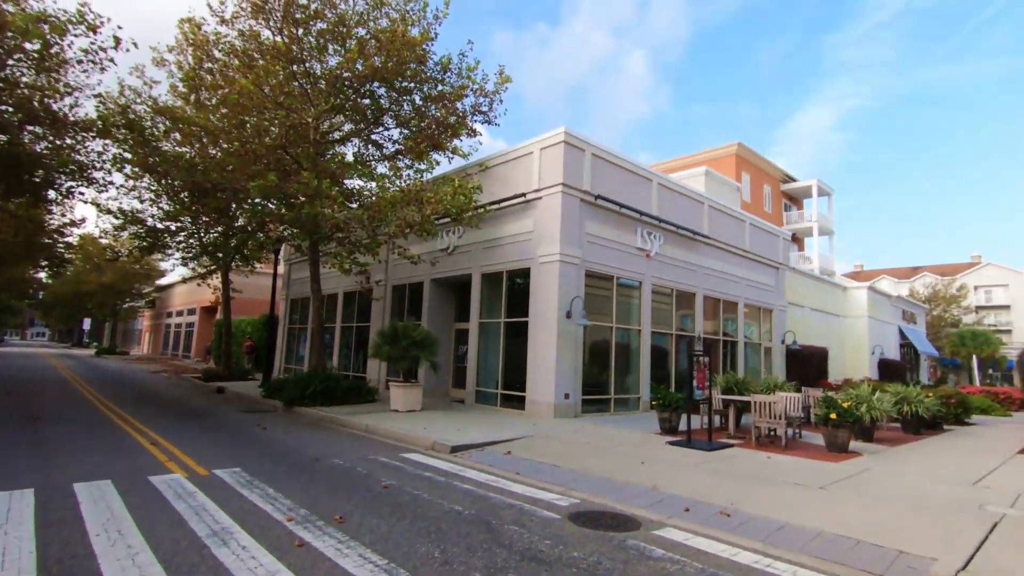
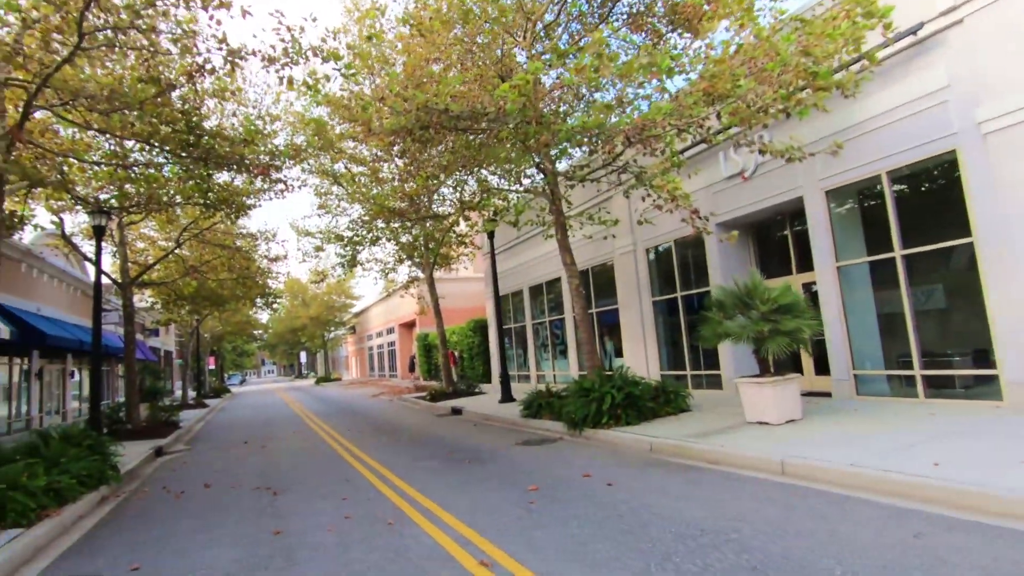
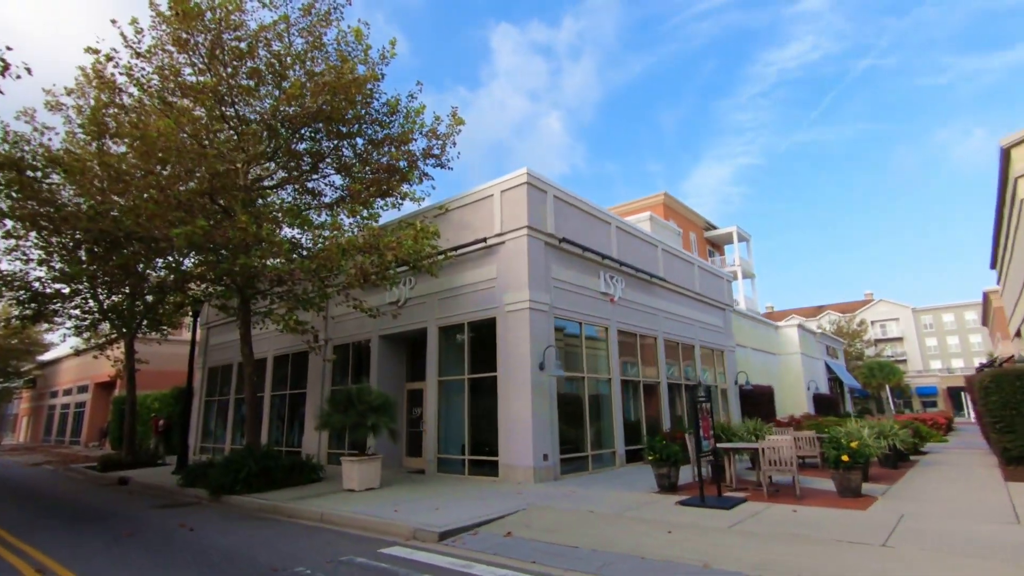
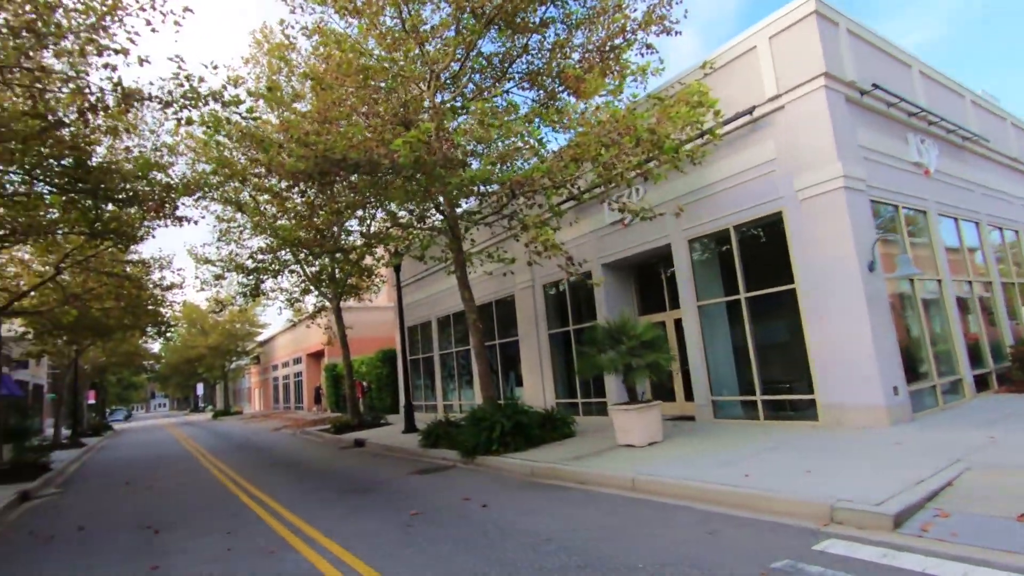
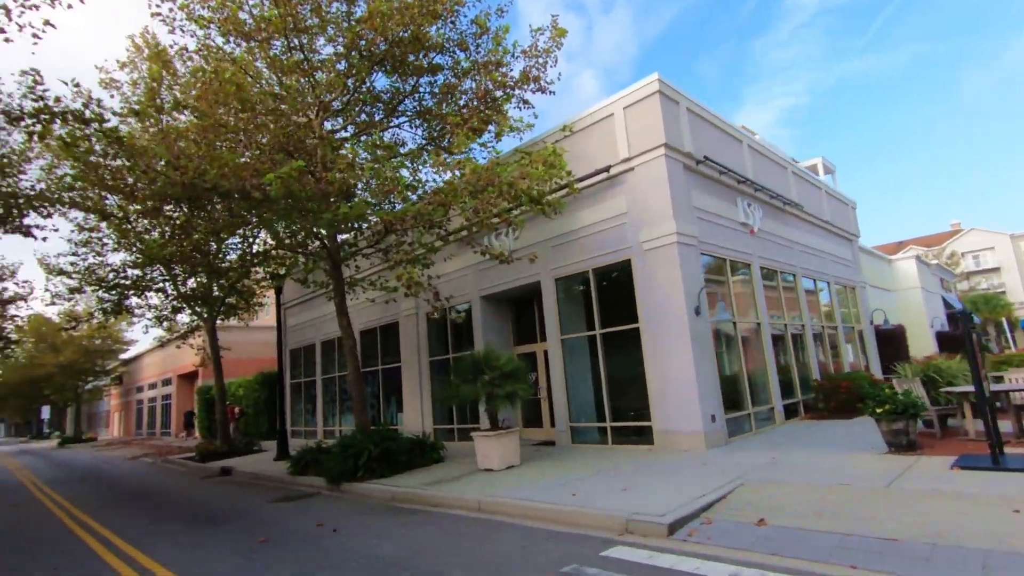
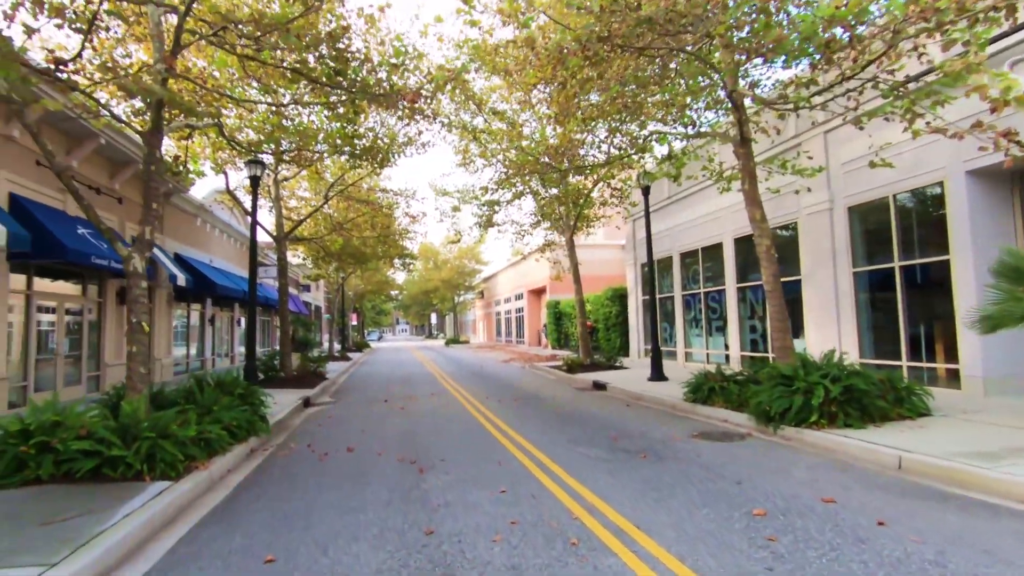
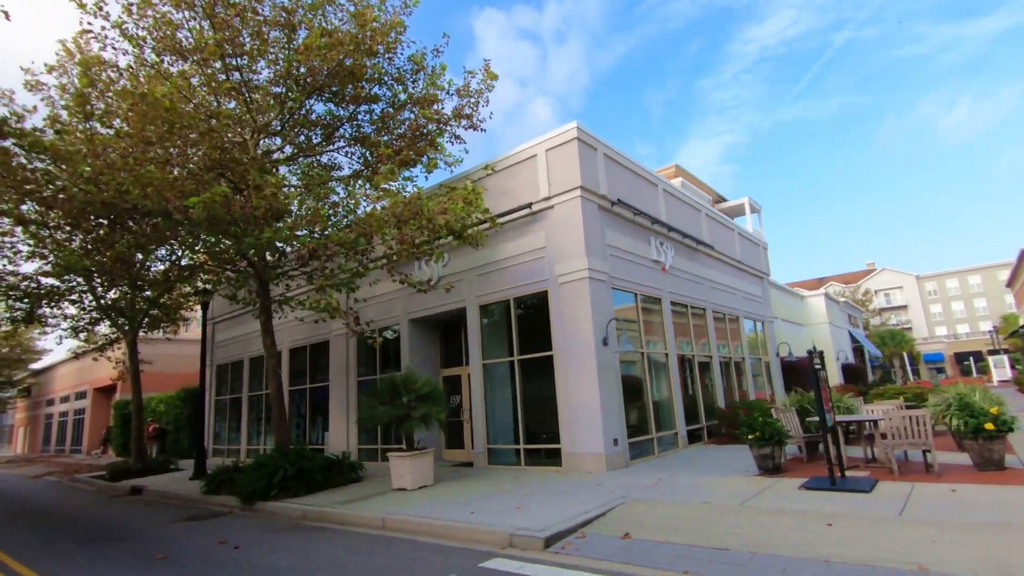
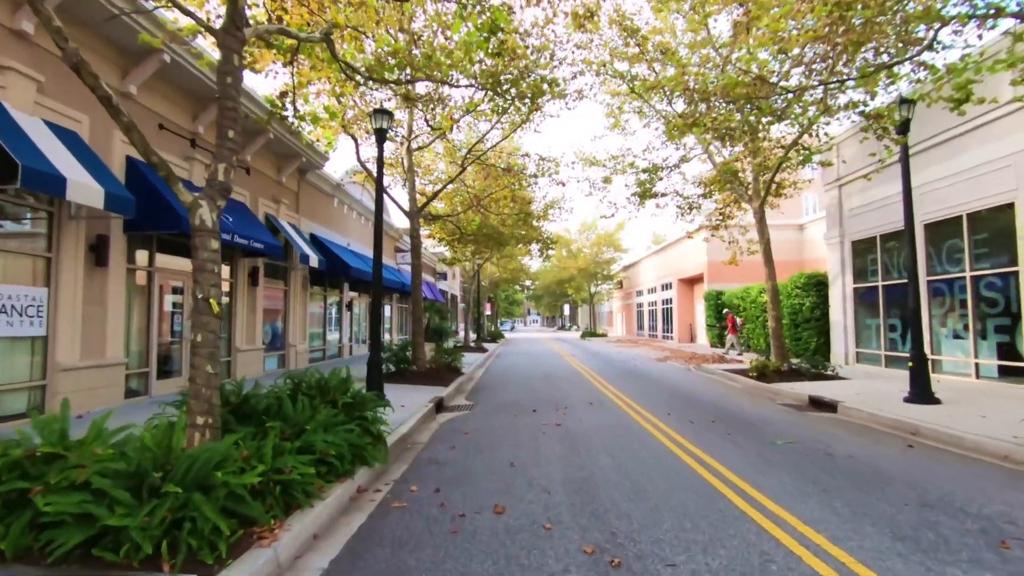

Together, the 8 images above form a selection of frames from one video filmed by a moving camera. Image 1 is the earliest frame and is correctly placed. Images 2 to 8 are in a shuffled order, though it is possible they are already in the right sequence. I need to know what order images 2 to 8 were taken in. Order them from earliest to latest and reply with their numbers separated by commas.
3, 7, 5, 4, 2, 6, 8
